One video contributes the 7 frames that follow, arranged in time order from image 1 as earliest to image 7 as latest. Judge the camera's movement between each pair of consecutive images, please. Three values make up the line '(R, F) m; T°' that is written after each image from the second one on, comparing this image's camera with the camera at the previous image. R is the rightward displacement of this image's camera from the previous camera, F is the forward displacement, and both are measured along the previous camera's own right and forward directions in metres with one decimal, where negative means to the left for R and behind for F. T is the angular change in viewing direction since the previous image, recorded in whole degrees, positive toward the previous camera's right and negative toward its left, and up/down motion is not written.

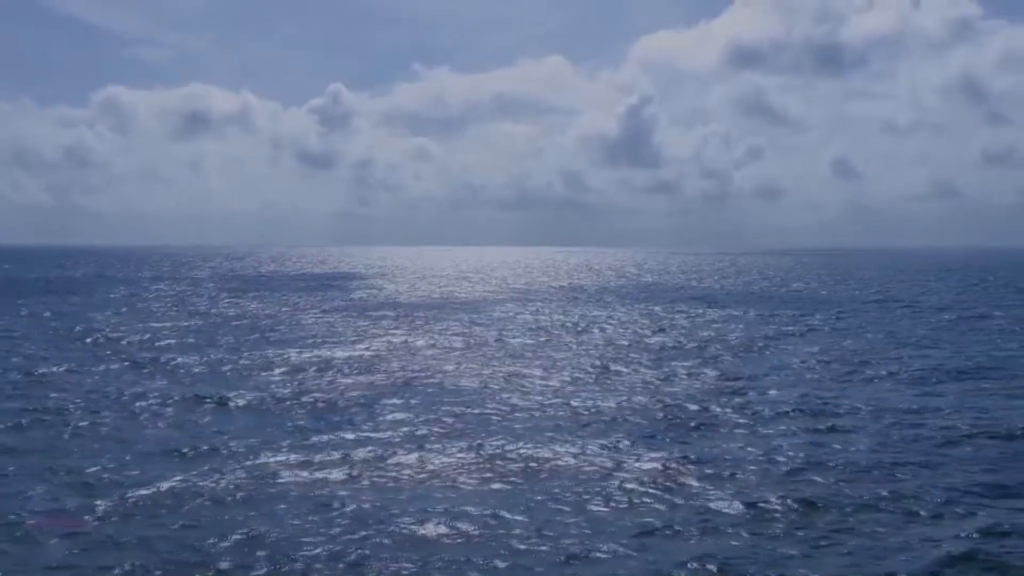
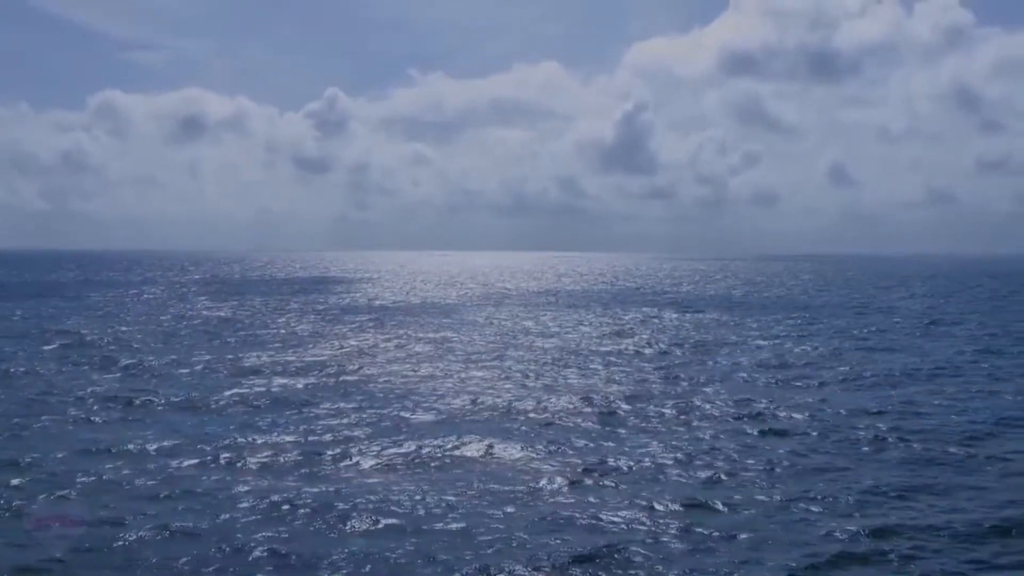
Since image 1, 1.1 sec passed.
(+1.7, -0.4) m; 0°
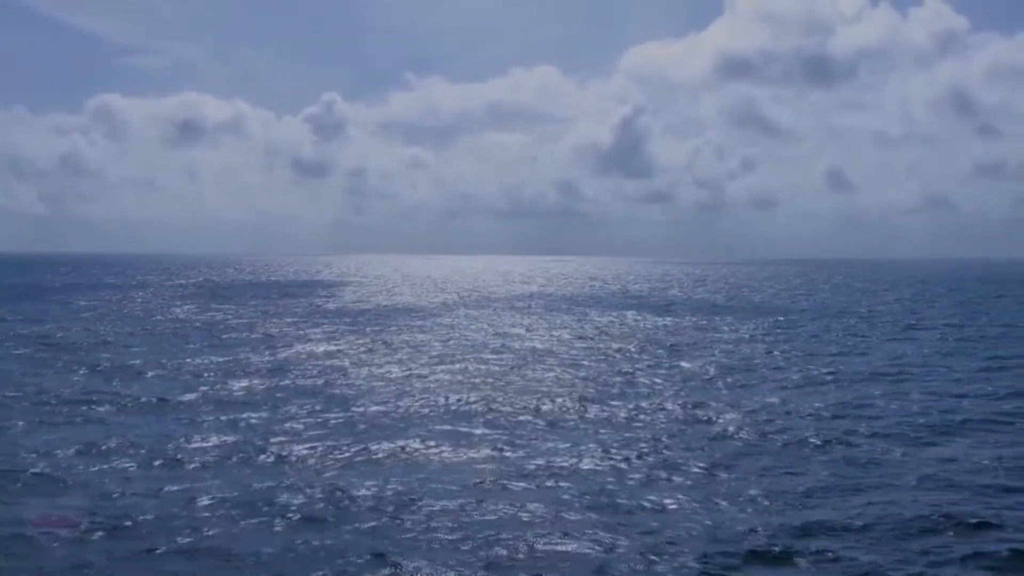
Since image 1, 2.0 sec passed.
(+1.5, -0.2) m; 0°
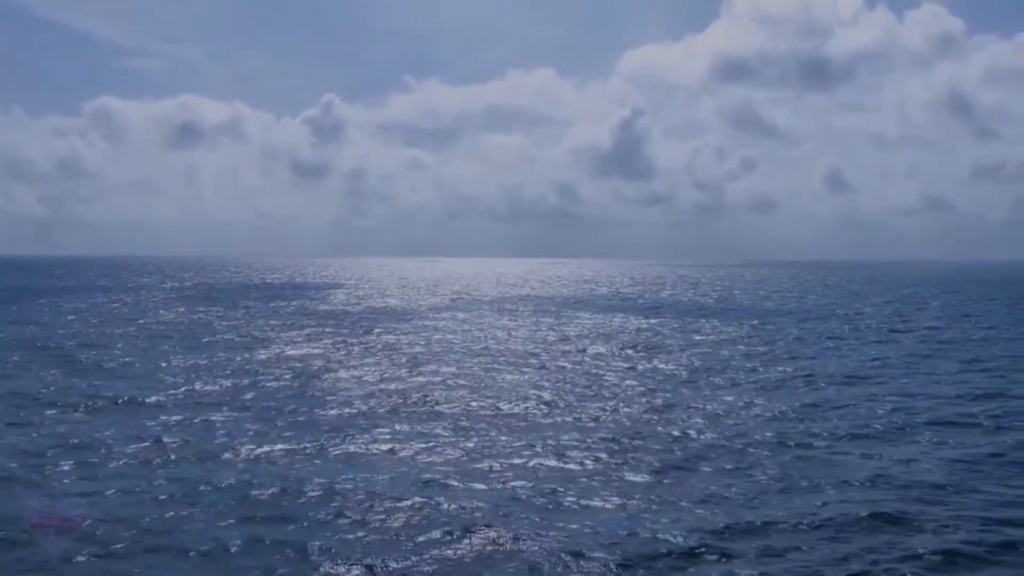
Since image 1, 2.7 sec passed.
(+1.0, 0.0) m; 0°
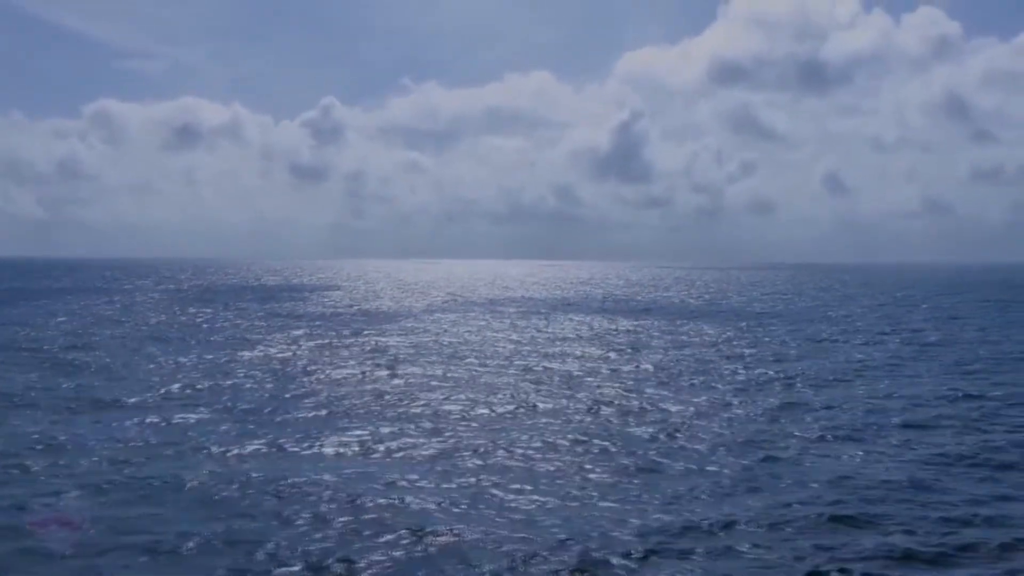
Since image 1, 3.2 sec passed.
(+0.6, -0.1) m; 0°
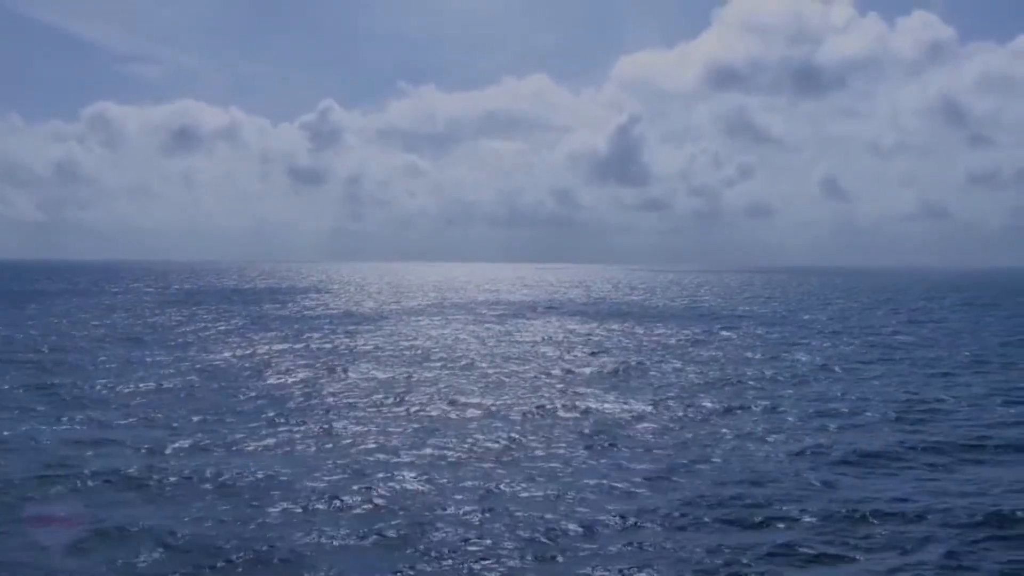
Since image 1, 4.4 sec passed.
(+1.3, -0.2) m; 0°
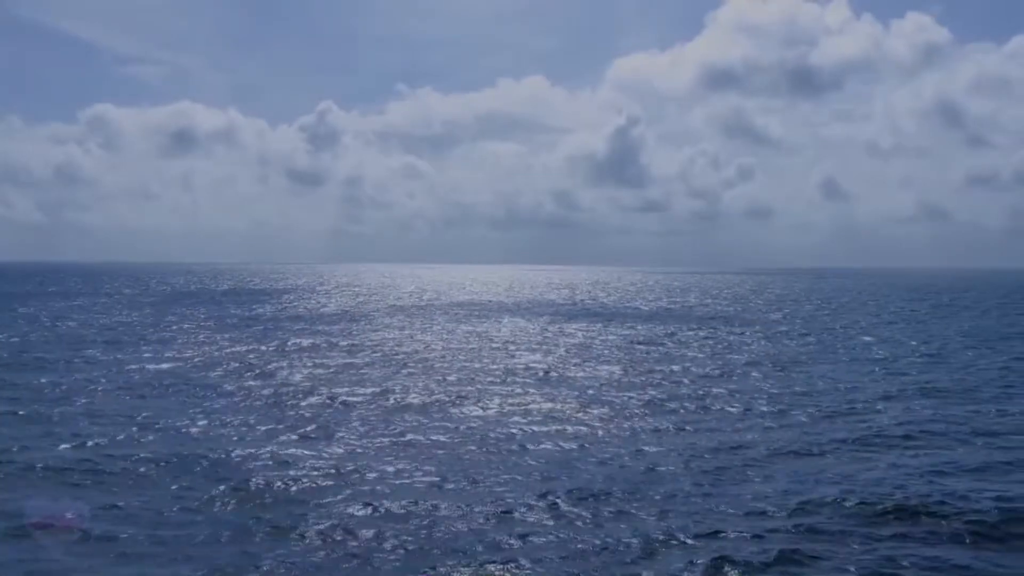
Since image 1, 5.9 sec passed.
(+1.4, -0.2) m; 0°
